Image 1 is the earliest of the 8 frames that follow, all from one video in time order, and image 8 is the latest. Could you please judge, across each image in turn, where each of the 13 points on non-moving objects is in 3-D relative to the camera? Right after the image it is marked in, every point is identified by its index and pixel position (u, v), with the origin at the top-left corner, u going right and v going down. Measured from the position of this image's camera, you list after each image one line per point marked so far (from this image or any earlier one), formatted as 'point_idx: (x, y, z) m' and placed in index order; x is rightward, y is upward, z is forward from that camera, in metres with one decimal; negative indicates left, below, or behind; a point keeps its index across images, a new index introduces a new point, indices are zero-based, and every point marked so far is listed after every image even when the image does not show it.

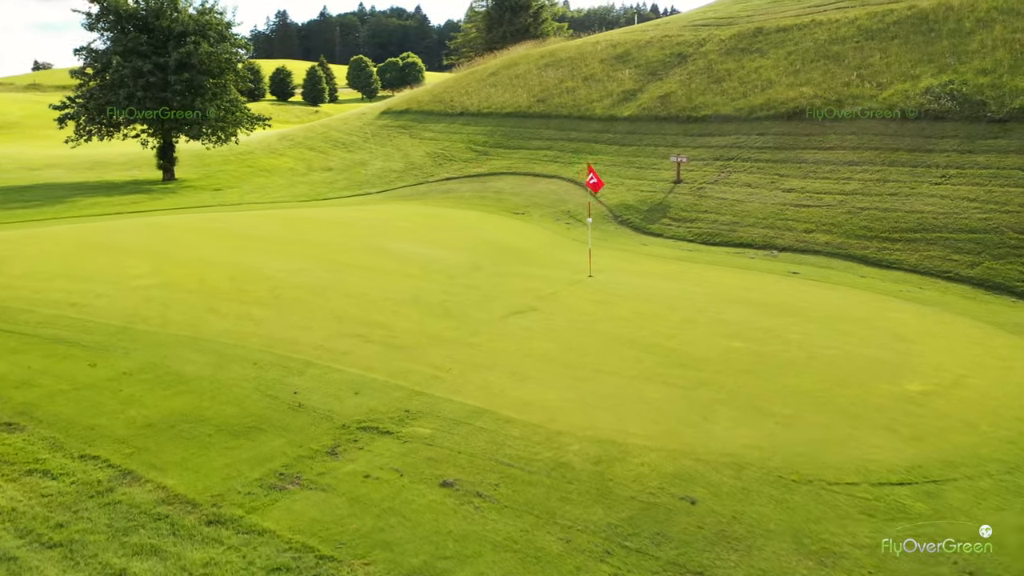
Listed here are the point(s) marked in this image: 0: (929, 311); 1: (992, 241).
0: (+7.1, -0.3, +14.2) m
1: (+9.4, +0.9, +16.2) m
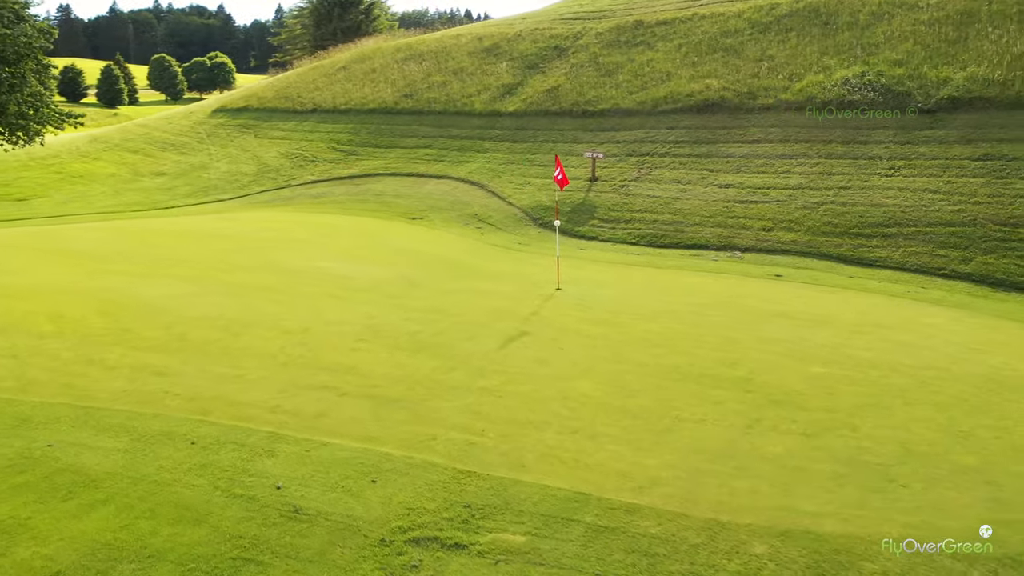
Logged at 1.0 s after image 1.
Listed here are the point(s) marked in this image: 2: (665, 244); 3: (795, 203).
0: (+6.8, -0.3, +12.8) m
1: (+8.5, +1.0, +15.2) m
2: (+3.4, +1.0, +18.1) m
3: (+6.2, +1.9, +18.2) m
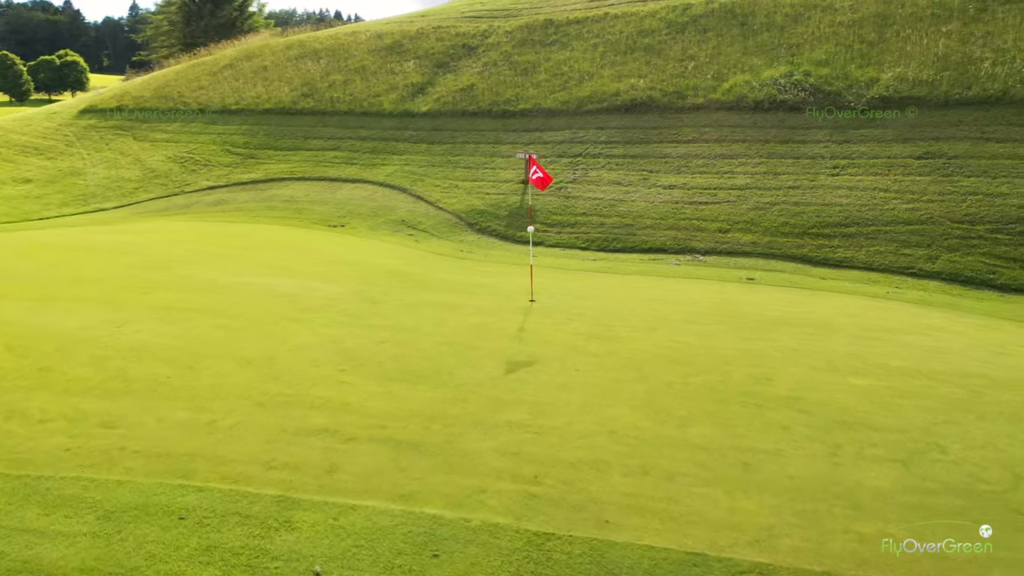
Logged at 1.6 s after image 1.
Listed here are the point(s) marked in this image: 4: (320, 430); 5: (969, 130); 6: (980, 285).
0: (+6.5, -0.3, +12.5) m
1: (+7.8, +1.0, +15.2) m
2: (+2.2, +0.8, +17.3) m
3: (+5.0, +1.8, +17.8) m
4: (-1.8, -1.3, +7.7) m
5: (+10.0, +3.4, +18.0) m
6: (+7.7, 0.0, +13.6) m
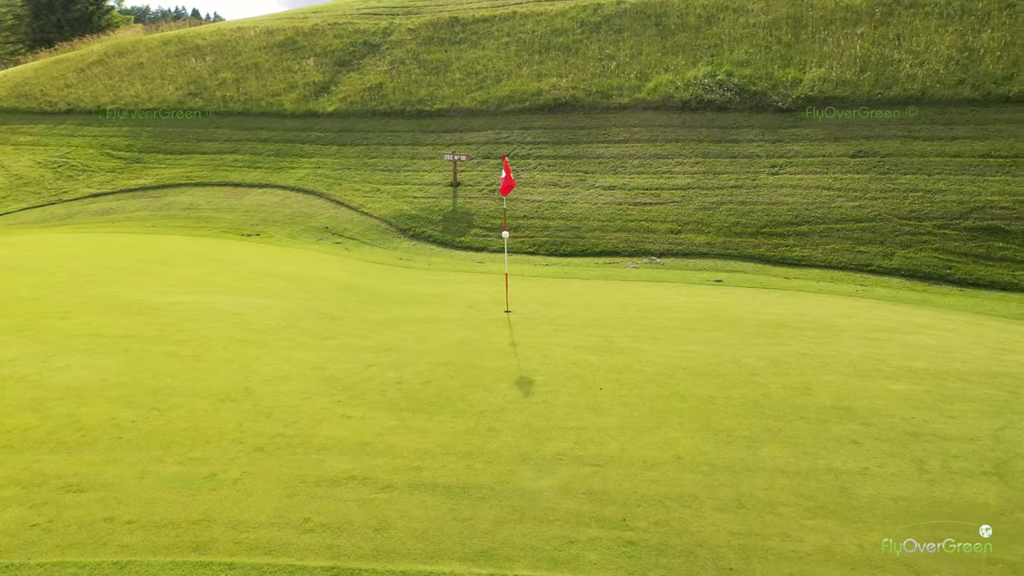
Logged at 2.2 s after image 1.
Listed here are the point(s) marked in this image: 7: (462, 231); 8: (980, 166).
0: (+6.1, -0.3, +12.5) m
1: (+7.0, +1.1, +15.3) m
2: (+1.2, +0.7, +16.6) m
3: (+3.8, +1.8, +17.5) m
4: (-1.3, -1.5, +6.5) m
5: (+8.6, +3.6, +18.5) m
6: (+7.1, +0.1, +13.8) m
7: (-1.1, +1.3, +18.4) m
8: (+9.4, +2.4, +16.6) m
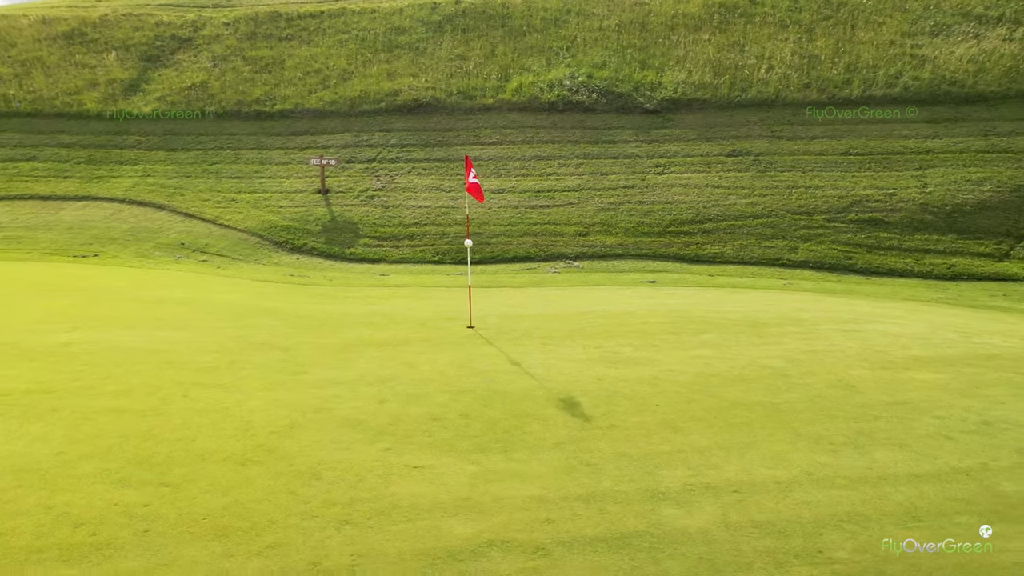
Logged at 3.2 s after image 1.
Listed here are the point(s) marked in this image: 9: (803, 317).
0: (+5.3, -0.1, +13.1) m
1: (+5.3, +1.2, +16.1) m
2: (-0.6, +0.5, +15.7) m
3: (+1.6, +1.7, +17.3) m
4: (-0.2, -1.7, +5.4) m
5: (+5.9, +3.7, +19.5) m
6: (+5.9, +0.3, +14.6) m
7: (-3.3, +1.0, +16.8) m
8: (+7.2, +2.7, +17.9) m
9: (+4.0, -0.4, +11.3) m
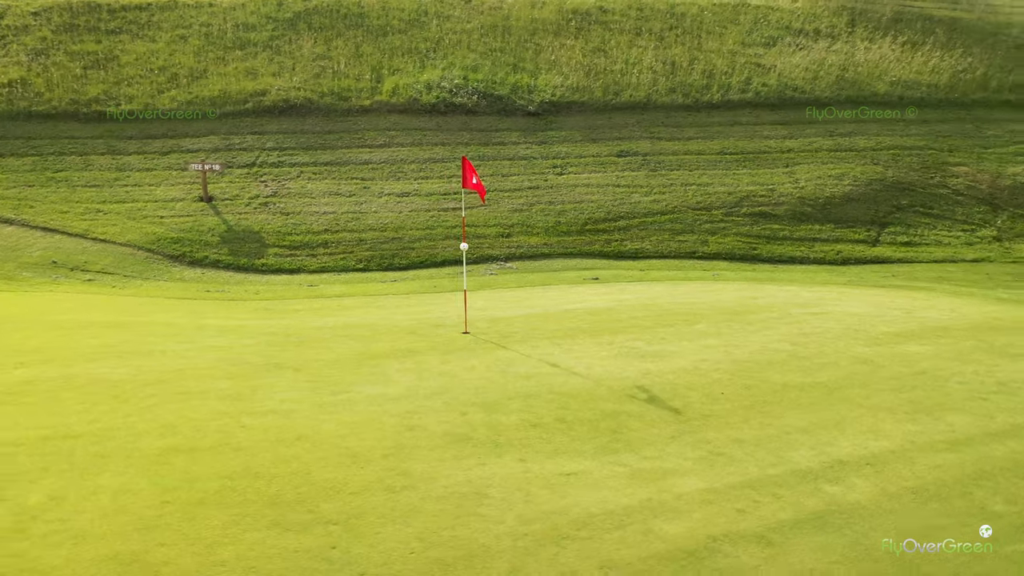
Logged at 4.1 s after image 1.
0: (+4.5, +0.1, +14.3) m
1: (+3.6, +1.4, +17.1) m
2: (-1.9, +0.4, +15.2) m
3: (-0.2, +1.7, +17.3) m
4: (+1.3, -1.6, +5.4) m
5: (+3.2, +3.9, +20.6) m
6: (+4.7, +0.5, +15.9) m
7: (-4.8, +0.7, +15.6) m
8: (+5.0, +3.0, +19.4) m
9: (+3.7, -0.2, +12.1) m
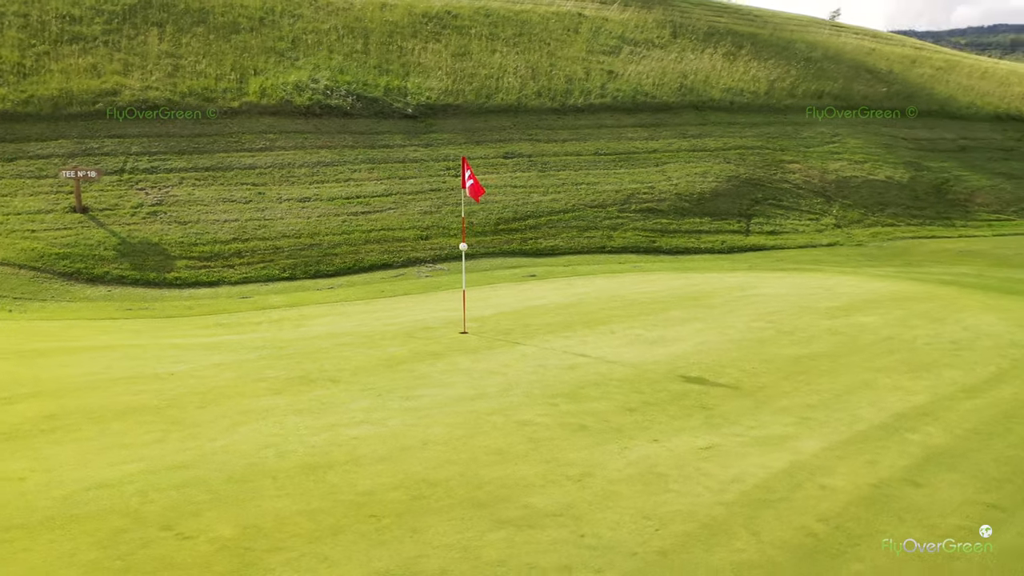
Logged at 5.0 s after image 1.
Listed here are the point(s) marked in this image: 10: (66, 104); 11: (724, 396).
0: (+3.3, +0.3, +15.5) m
1: (+1.7, +1.6, +18.0) m
2: (-3.2, +0.3, +14.8) m
3: (-2.1, +1.7, +17.2) m
4: (+2.7, -1.5, +6.1) m
5: (+0.2, +4.0, +21.3) m
6: (+3.0, +0.7, +17.1) m
7: (-6.1, +0.4, +14.3) m
8: (+2.2, +3.1, +20.6) m
9: (+3.1, 0.0, +13.3) m
10: (-10.2, +4.2, +18.9) m
11: (+2.1, -1.1, +8.2) m
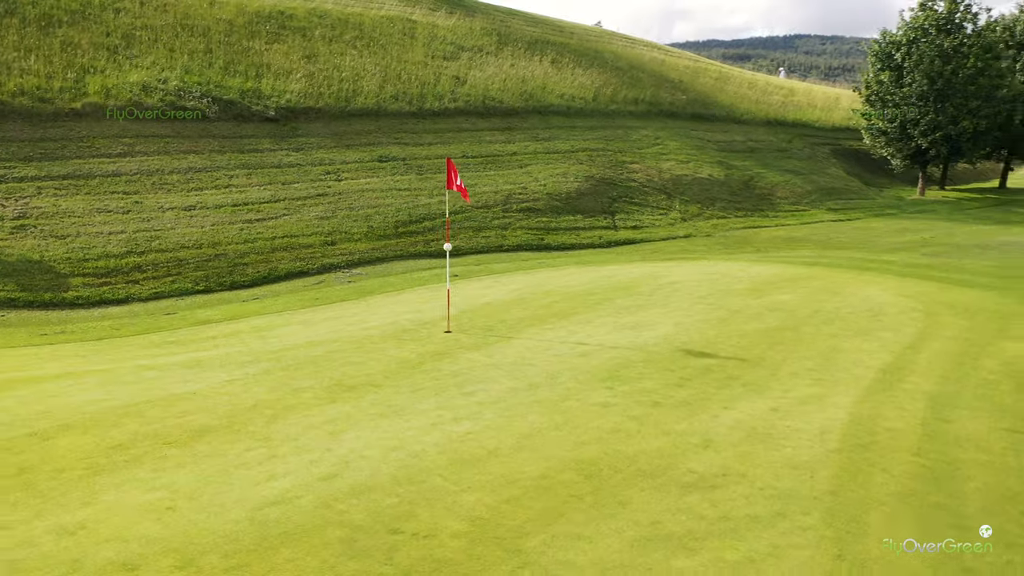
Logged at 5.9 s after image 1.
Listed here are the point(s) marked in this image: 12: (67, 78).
0: (+1.5, +0.5, +16.6) m
1: (-0.8, +1.6, +18.5) m
2: (-4.4, +0.1, +14.0) m
3: (-4.2, +1.5, +16.7) m
4: (+3.7, -1.2, +7.4) m
5: (-3.3, +3.9, +21.2) m
6: (+0.8, +0.9, +18.0) m
7: (-7.1, +0.1, +12.8) m
8: (-1.0, +3.2, +21.2) m
9: (+2.0, +0.1, +14.4) m
10: (-12.5, +3.6, +16.0) m
11: (+2.5, -0.9, +9.2) m
12: (-10.2, +4.8, +18.8) m
